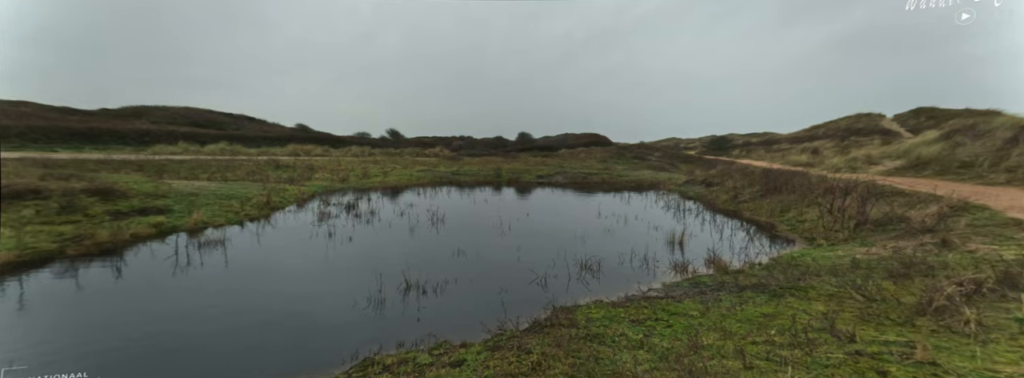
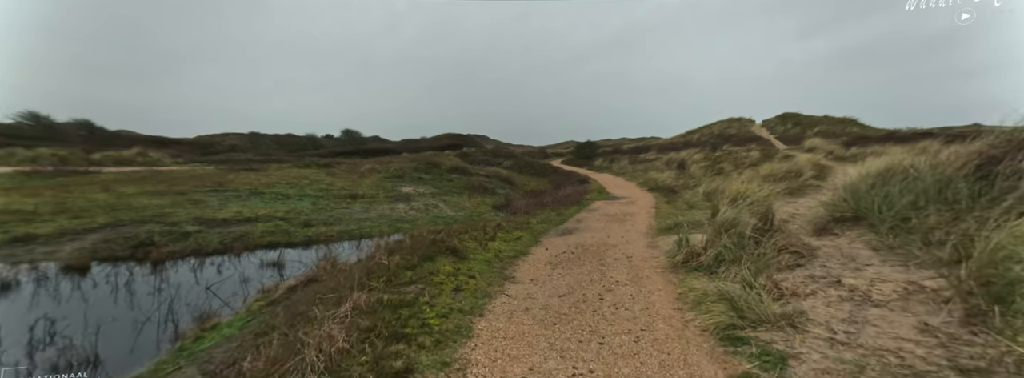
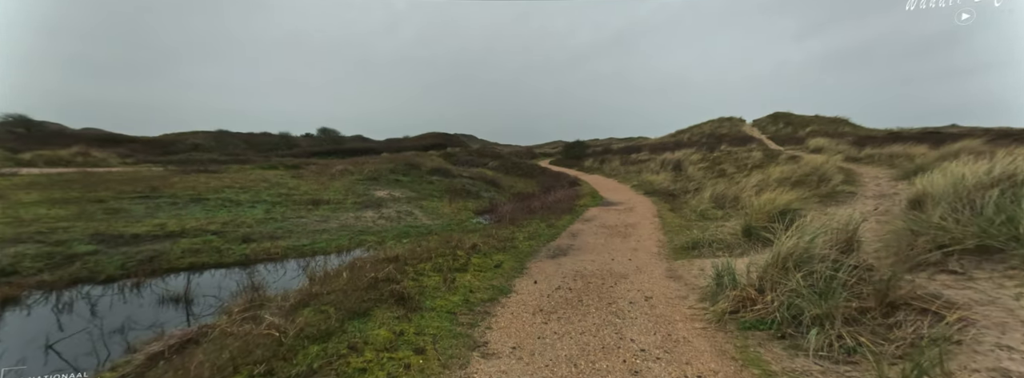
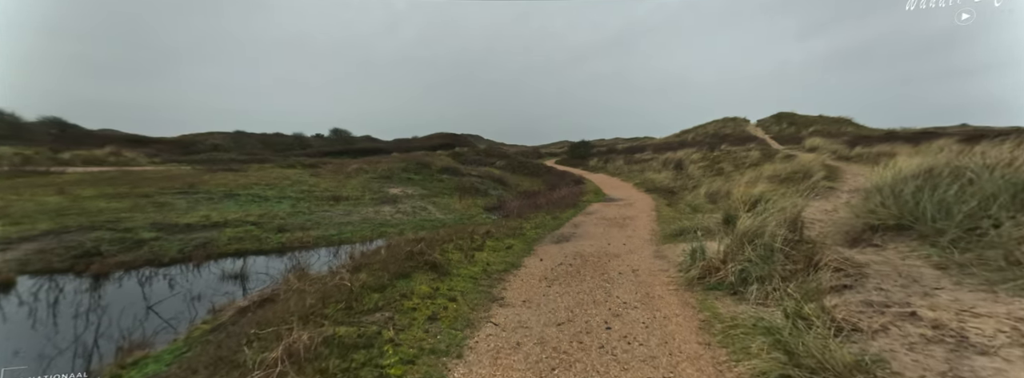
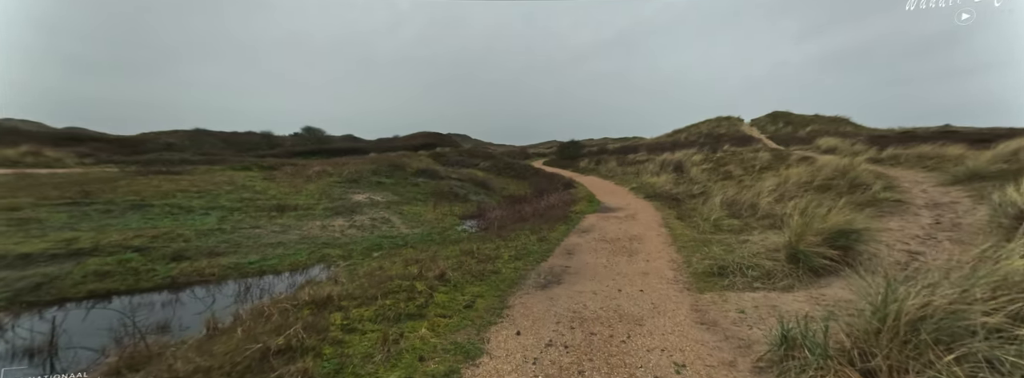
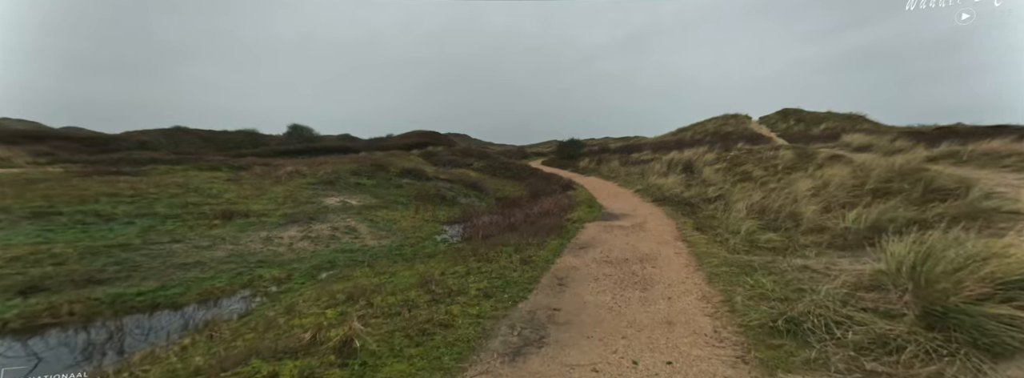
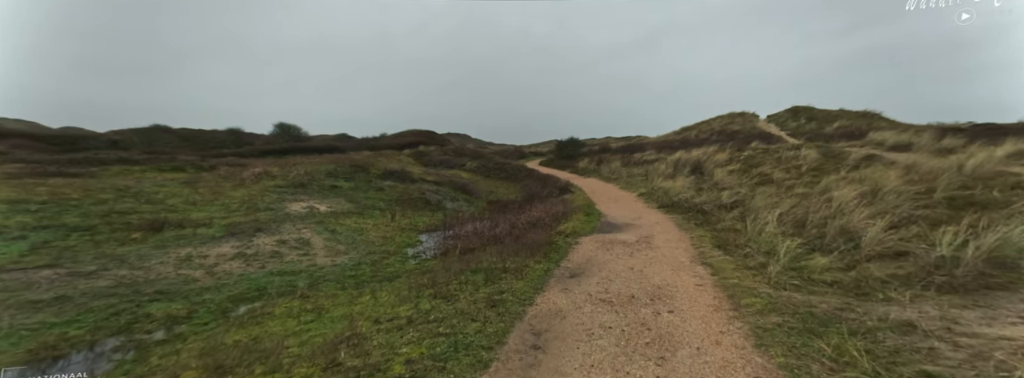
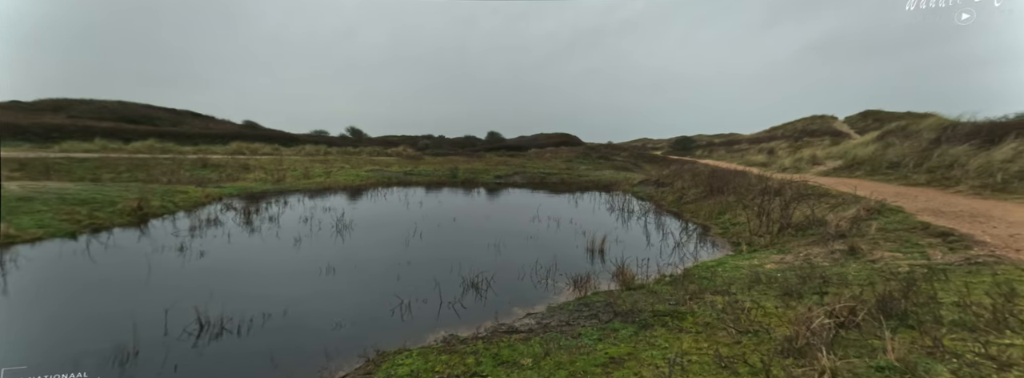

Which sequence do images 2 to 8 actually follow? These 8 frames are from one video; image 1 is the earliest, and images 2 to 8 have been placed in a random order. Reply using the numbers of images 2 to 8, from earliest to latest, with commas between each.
8, 2, 4, 3, 5, 6, 7
